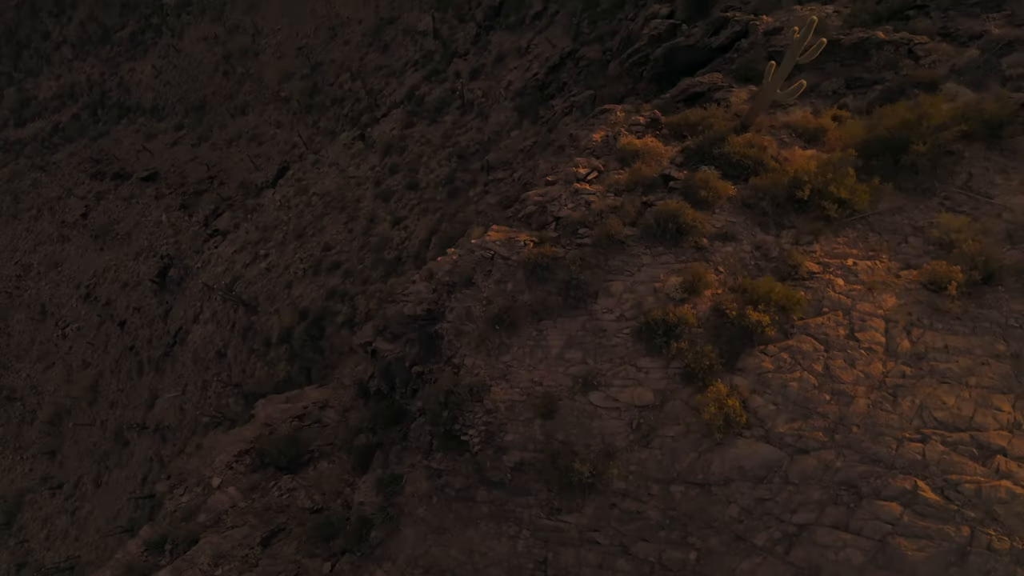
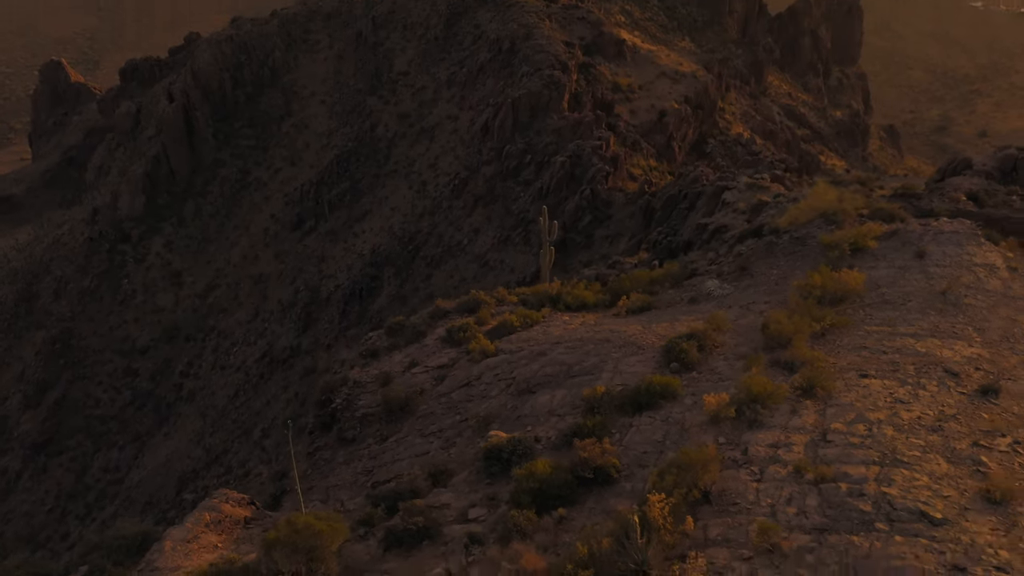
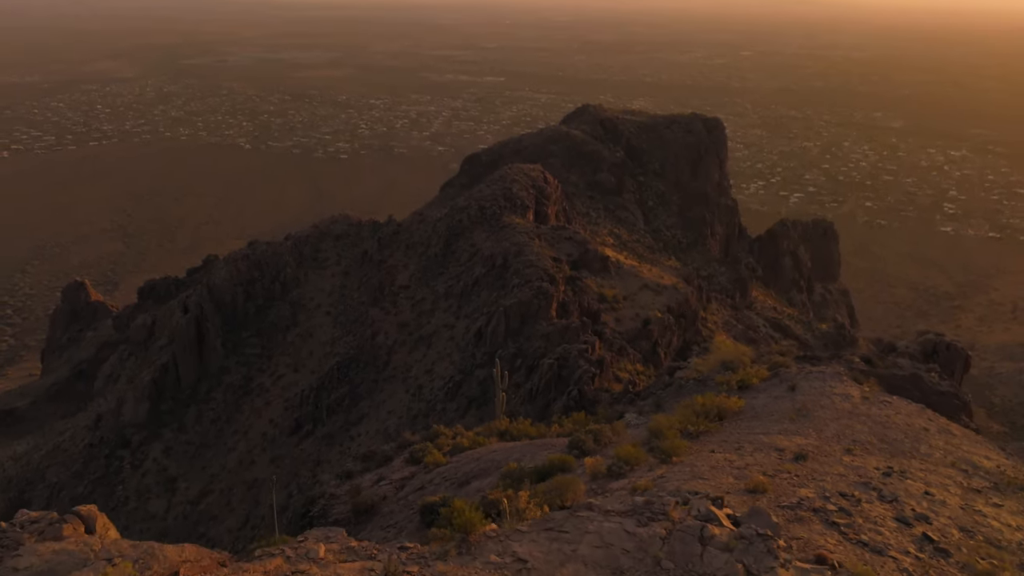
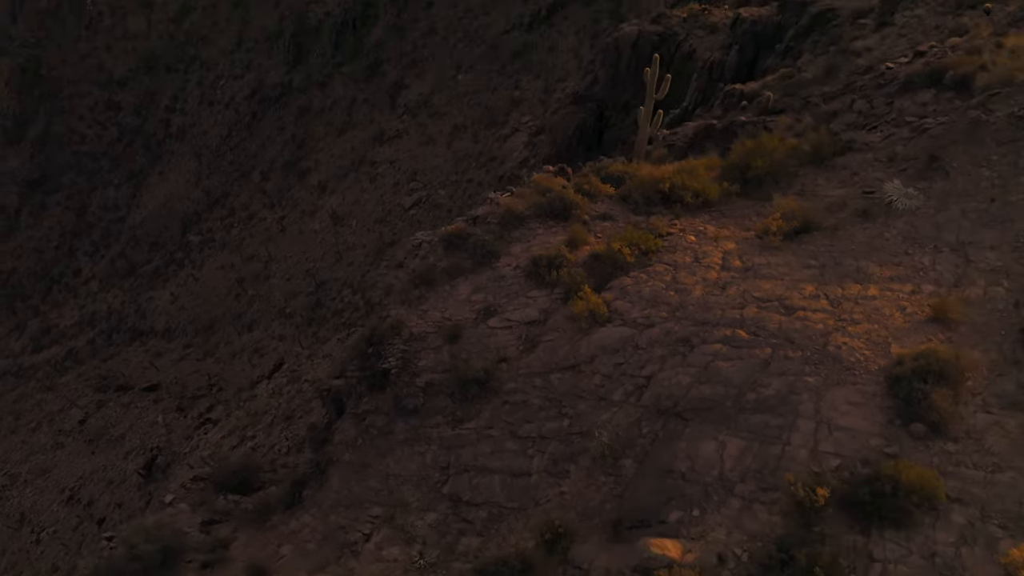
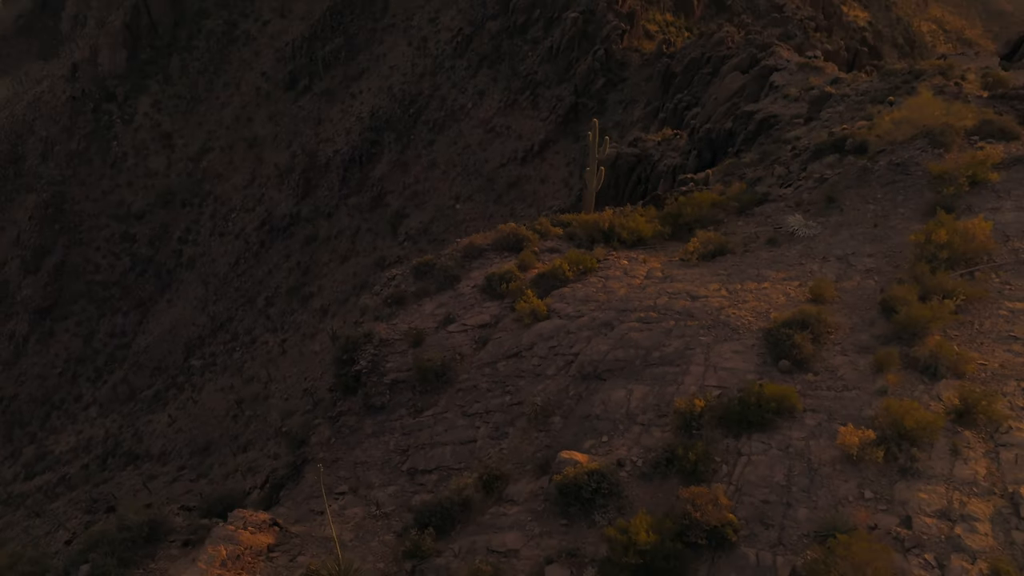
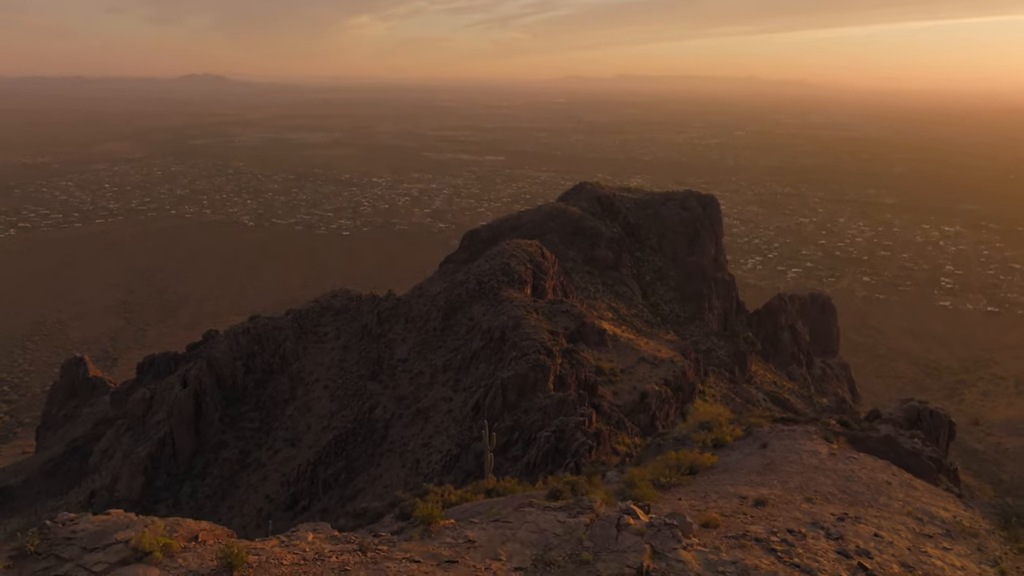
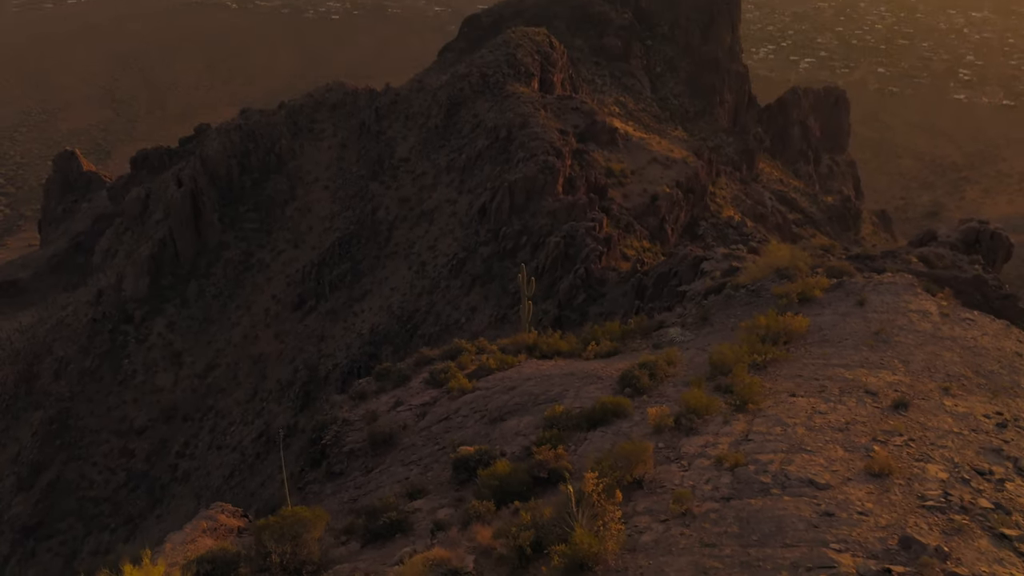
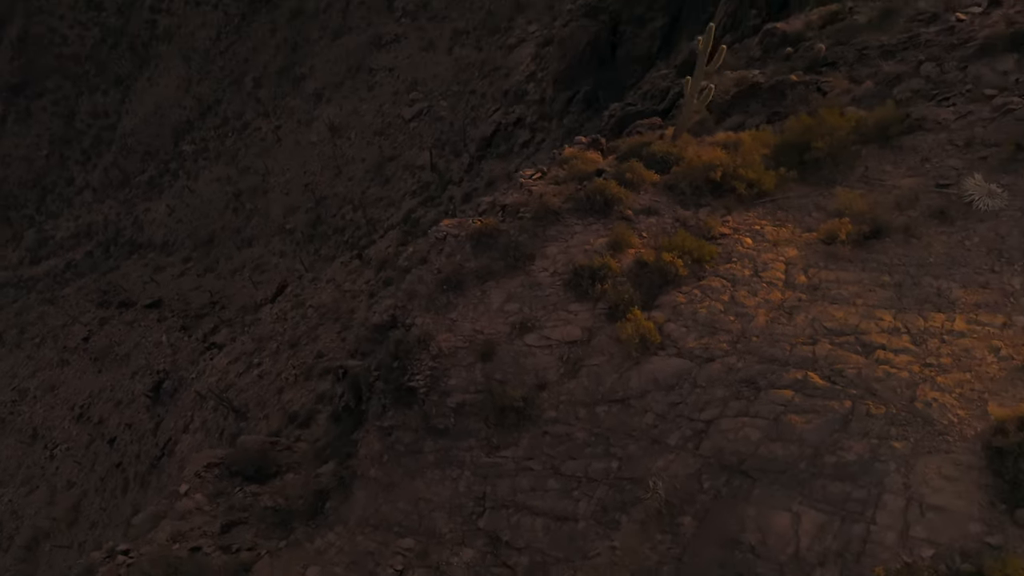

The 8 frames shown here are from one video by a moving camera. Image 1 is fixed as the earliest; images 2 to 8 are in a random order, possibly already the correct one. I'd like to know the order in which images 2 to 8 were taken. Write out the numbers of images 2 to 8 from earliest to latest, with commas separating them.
8, 4, 5, 2, 7, 3, 6
